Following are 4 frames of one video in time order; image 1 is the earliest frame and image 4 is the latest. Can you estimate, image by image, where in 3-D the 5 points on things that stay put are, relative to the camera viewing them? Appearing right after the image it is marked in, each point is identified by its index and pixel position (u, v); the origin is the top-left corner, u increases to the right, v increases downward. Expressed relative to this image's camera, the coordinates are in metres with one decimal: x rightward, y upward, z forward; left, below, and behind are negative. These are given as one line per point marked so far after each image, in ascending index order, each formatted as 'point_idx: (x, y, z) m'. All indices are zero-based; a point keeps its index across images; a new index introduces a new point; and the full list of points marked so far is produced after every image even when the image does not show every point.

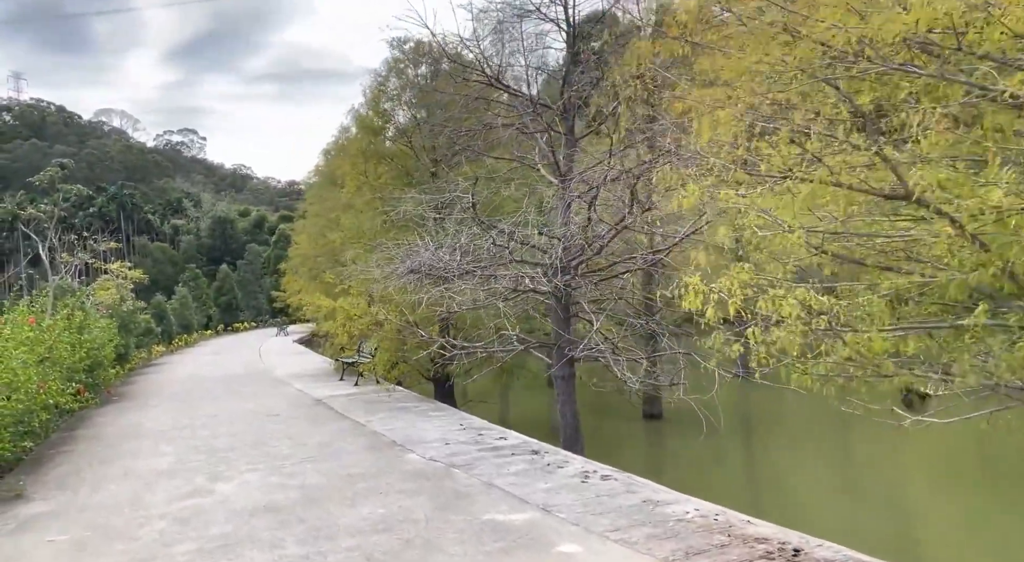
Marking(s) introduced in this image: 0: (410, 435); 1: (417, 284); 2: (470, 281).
0: (-1.0, -1.6, +8.5) m
1: (-0.9, 0.0, +8.3) m
2: (-0.3, 0.0, +7.7) m
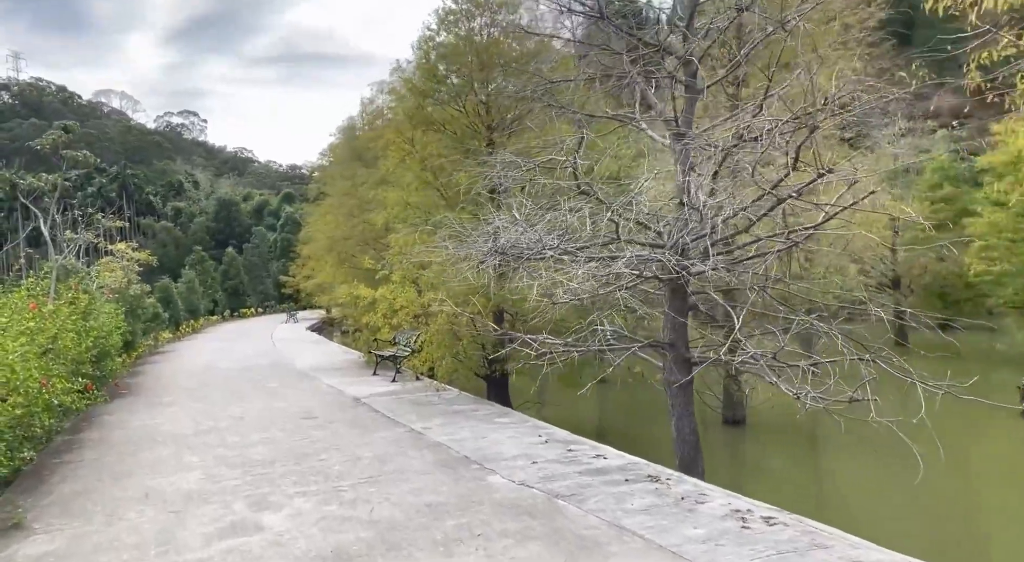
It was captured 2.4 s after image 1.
0: (-0.2, -1.5, +7.2) m
1: (-0.1, +0.1, +6.9) m
2: (+0.5, +0.1, +6.3) m
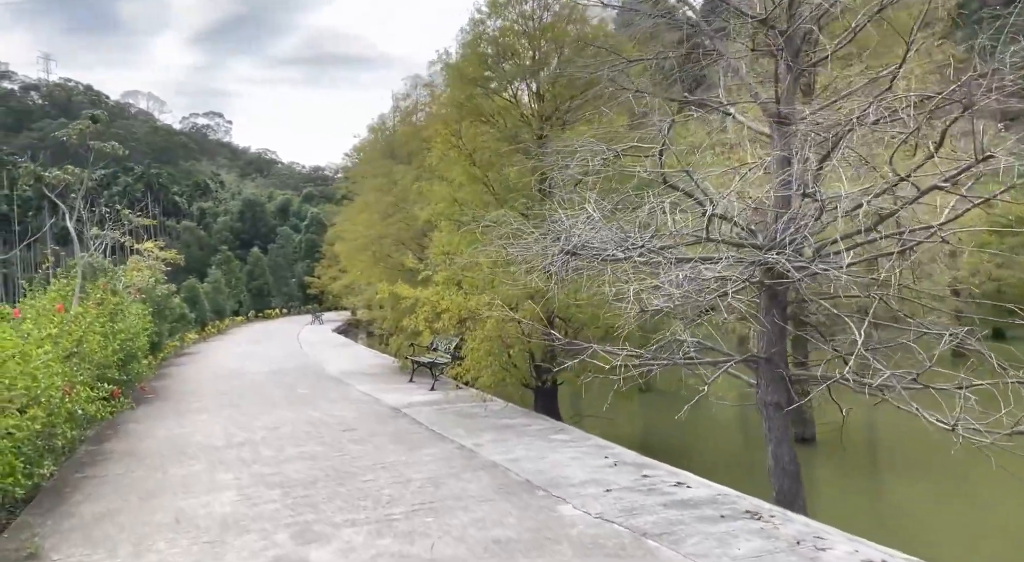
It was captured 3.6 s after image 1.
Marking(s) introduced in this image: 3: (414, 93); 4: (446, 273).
0: (+0.3, -1.5, +6.4) m
1: (+0.4, +0.1, +6.2) m
2: (+1.0, +0.1, +5.6) m
3: (-2.0, +3.9, +17.3) m
4: (-0.8, +0.1, +10.0) m
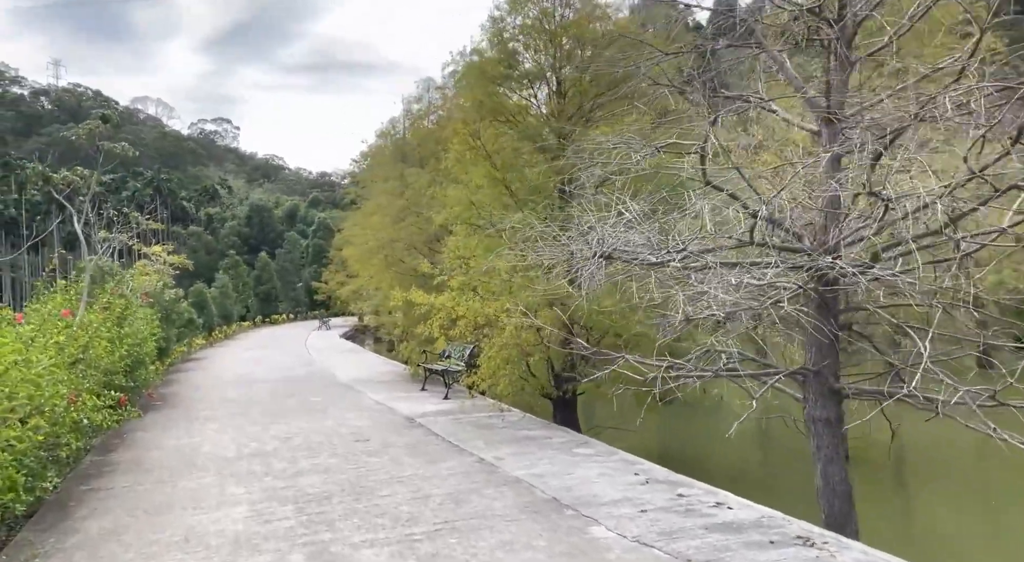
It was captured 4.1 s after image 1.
0: (+0.5, -1.6, +6.1) m
1: (+0.7, 0.0, +5.9) m
2: (+1.2, 0.0, +5.2) m
3: (-1.7, +3.7, +17.0) m
4: (-0.6, 0.0, +9.6) m
